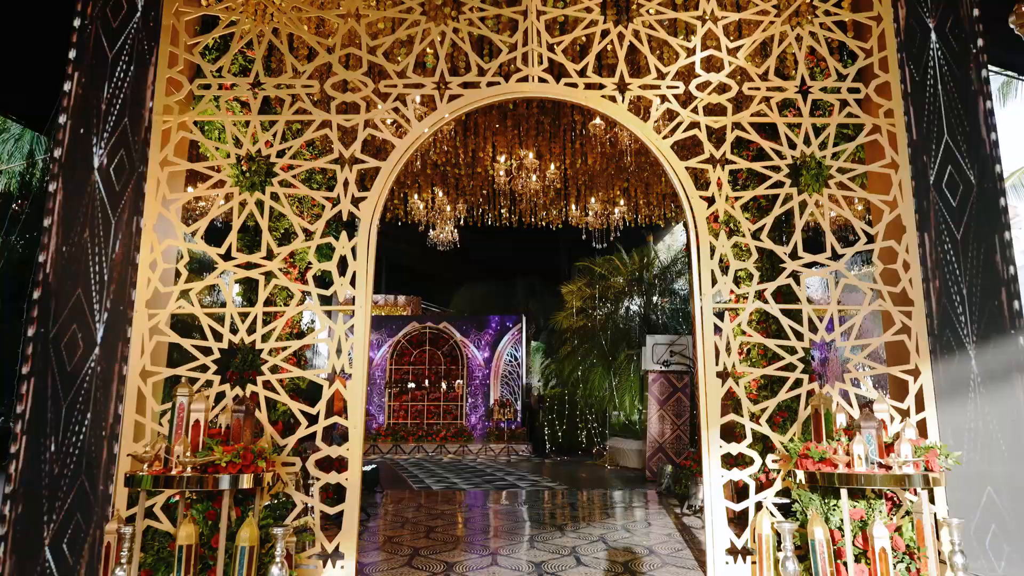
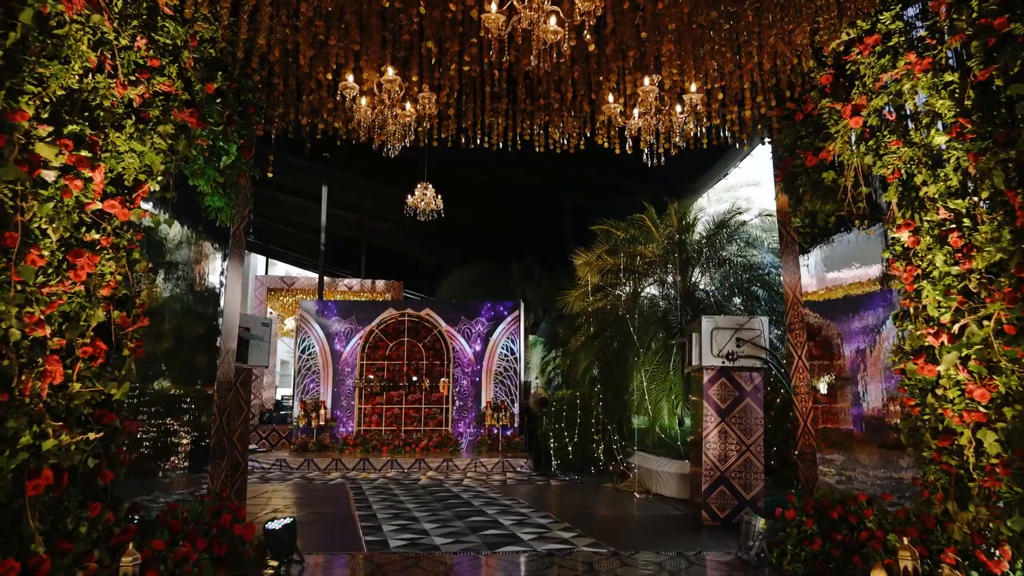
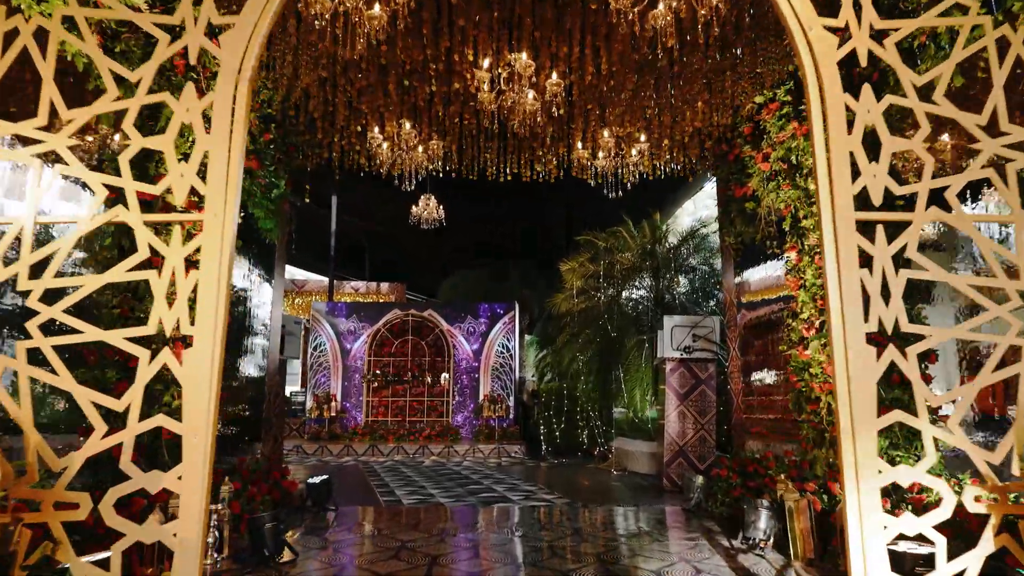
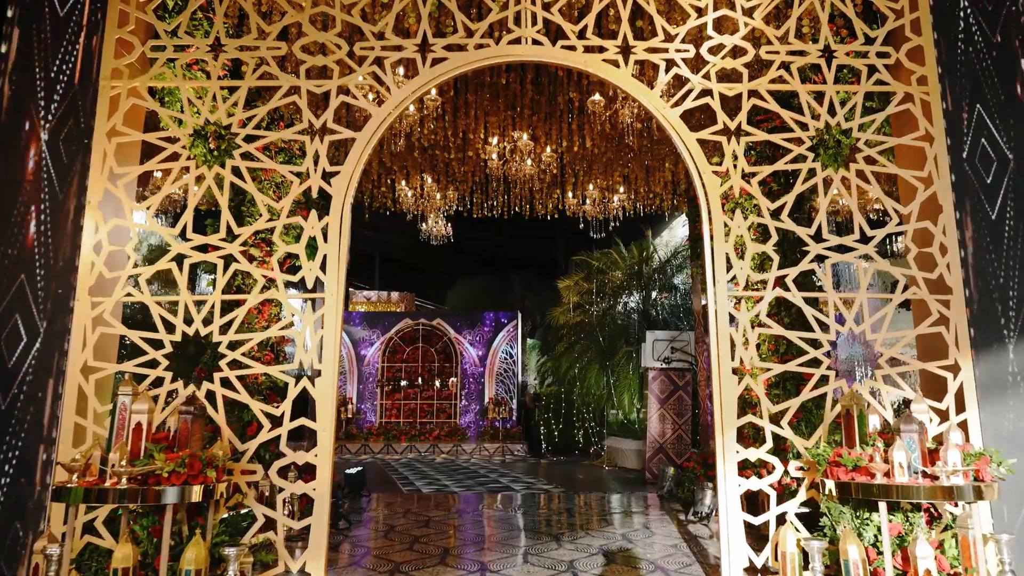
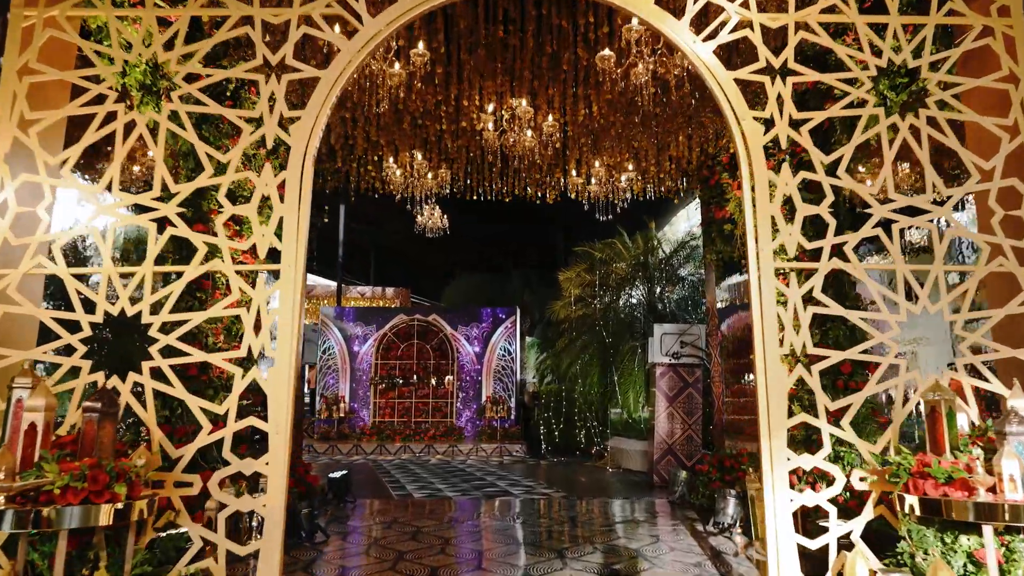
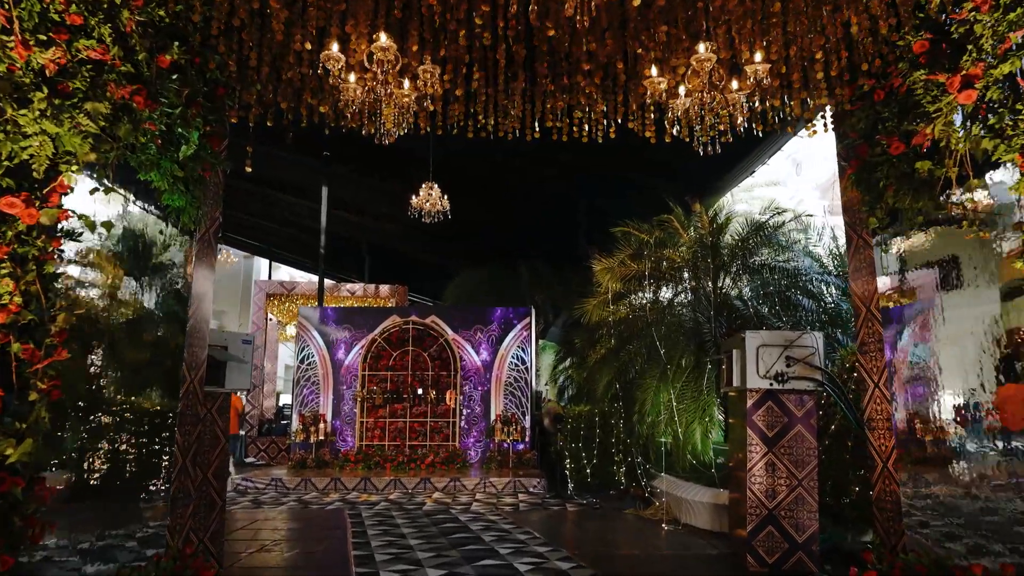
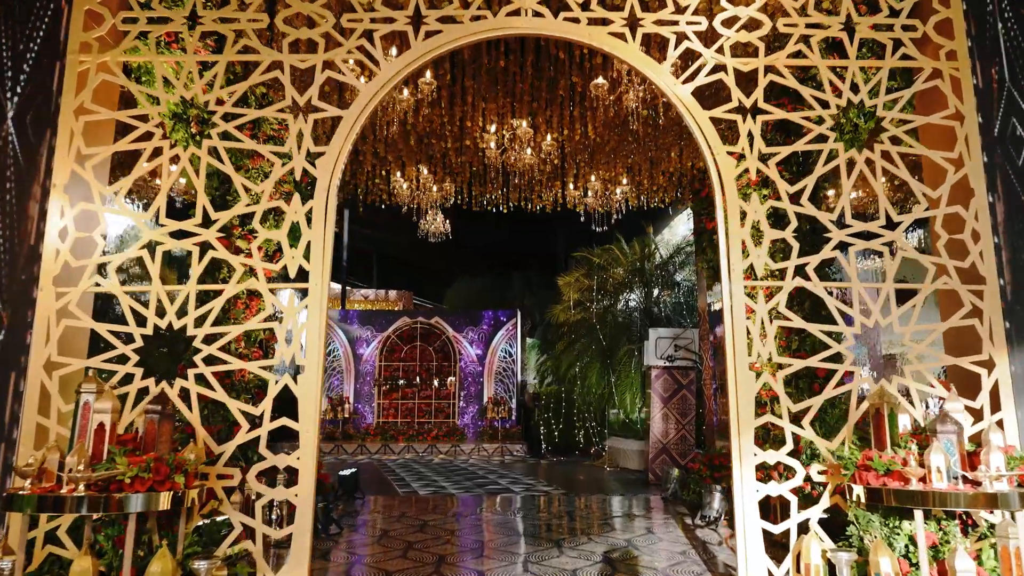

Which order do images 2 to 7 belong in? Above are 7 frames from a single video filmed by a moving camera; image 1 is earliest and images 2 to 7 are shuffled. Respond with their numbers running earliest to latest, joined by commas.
4, 7, 5, 3, 2, 6
